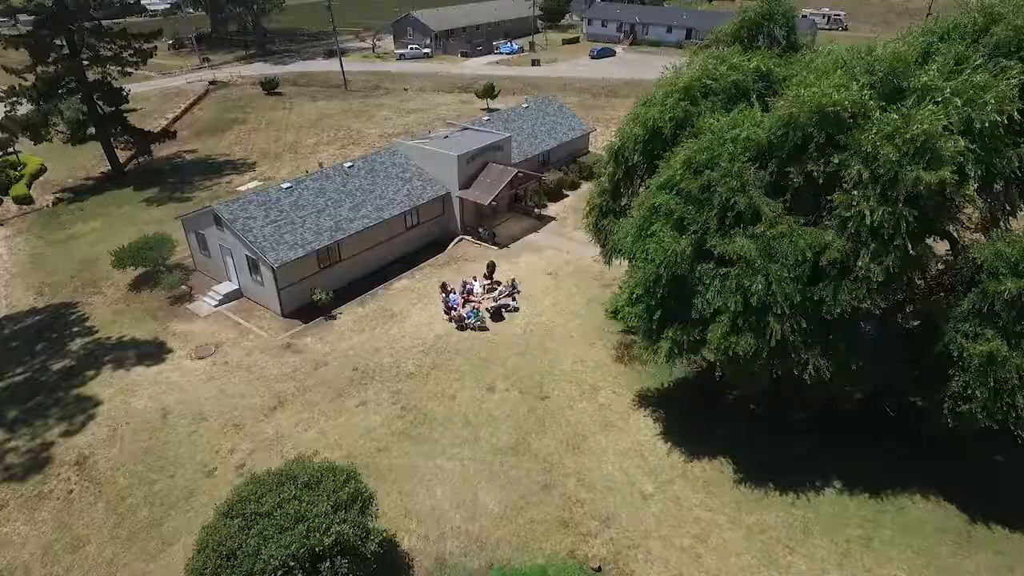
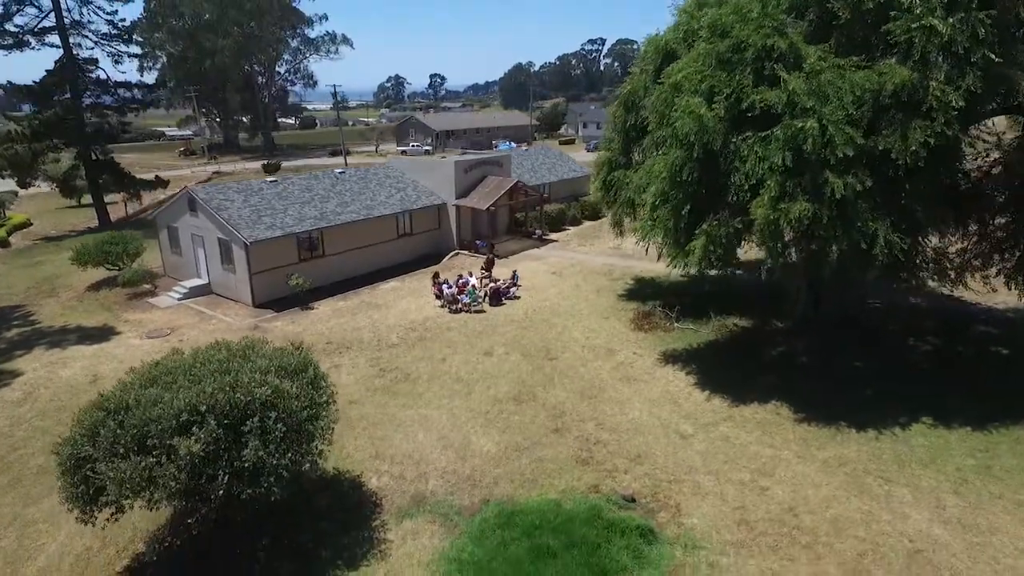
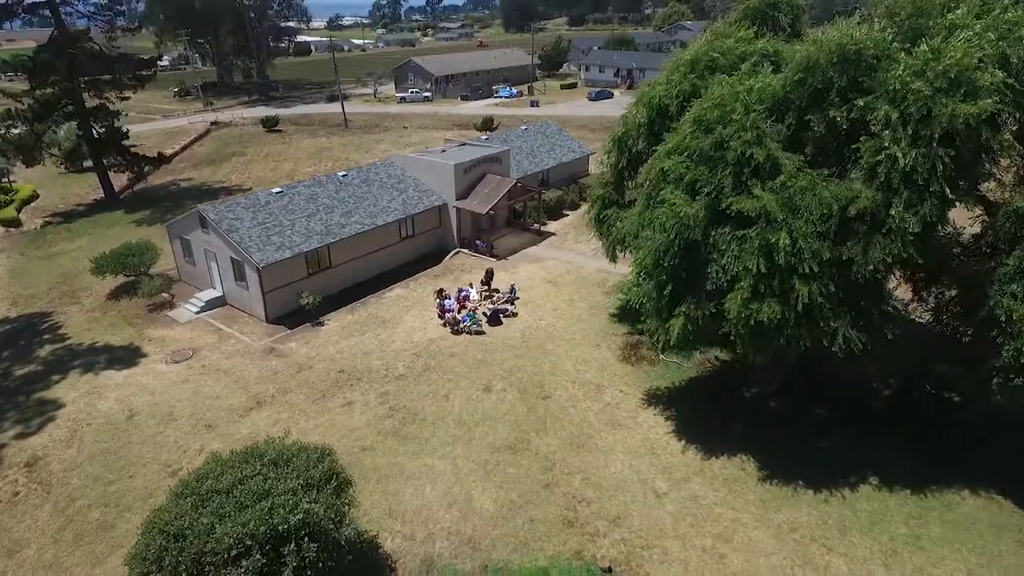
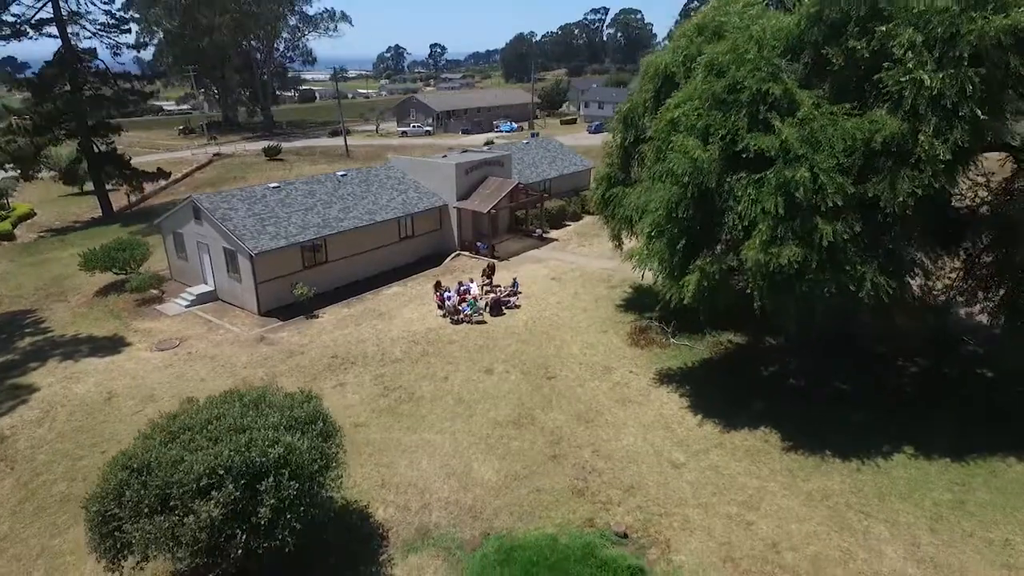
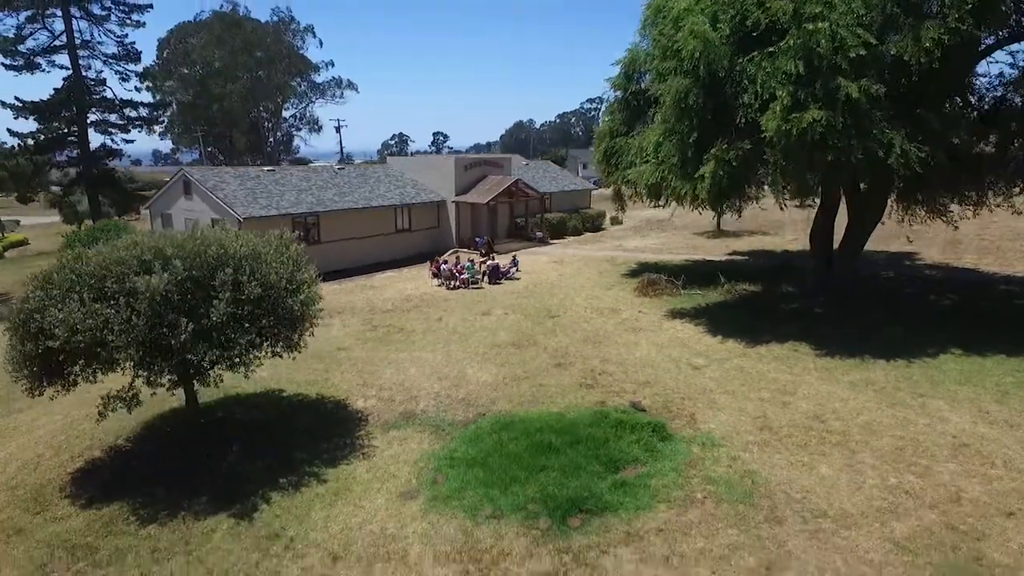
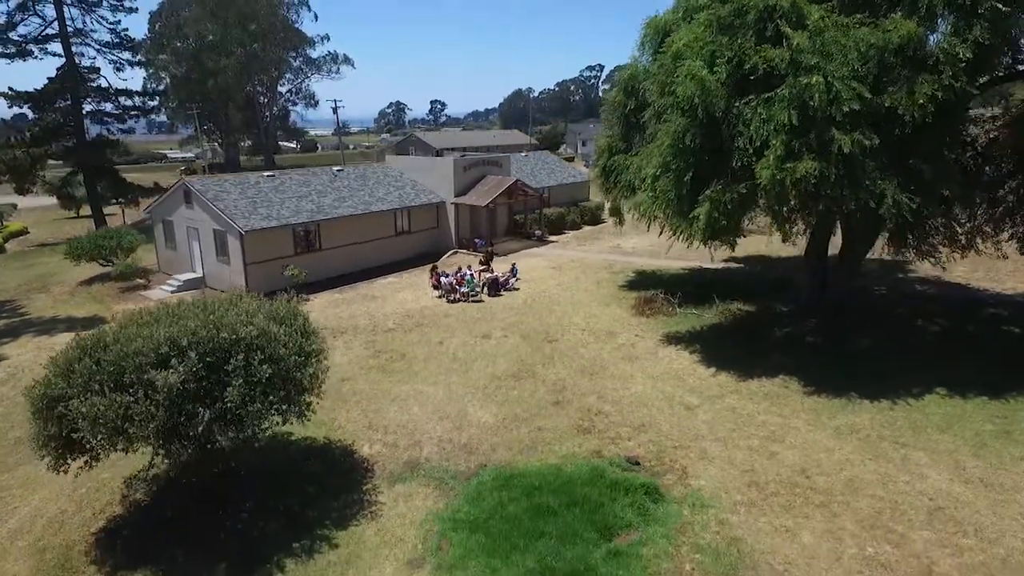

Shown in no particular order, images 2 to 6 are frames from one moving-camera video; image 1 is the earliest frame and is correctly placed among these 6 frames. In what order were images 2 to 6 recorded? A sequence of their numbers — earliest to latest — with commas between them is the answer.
3, 4, 2, 6, 5
